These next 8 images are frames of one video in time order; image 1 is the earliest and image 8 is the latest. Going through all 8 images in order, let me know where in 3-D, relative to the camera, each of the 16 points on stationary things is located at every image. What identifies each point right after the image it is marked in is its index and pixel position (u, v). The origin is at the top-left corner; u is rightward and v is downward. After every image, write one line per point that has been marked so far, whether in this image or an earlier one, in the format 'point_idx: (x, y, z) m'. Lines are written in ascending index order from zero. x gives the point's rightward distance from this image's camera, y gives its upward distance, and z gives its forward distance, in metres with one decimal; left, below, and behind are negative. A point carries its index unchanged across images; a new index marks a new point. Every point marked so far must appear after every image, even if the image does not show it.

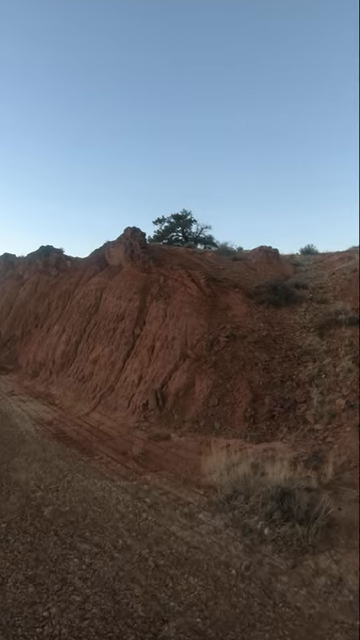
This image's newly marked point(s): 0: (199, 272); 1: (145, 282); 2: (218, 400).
0: (+0.6, +1.4, +14.8) m
1: (-1.1, +1.2, +15.4) m
2: (+0.7, -1.6, +9.9) m
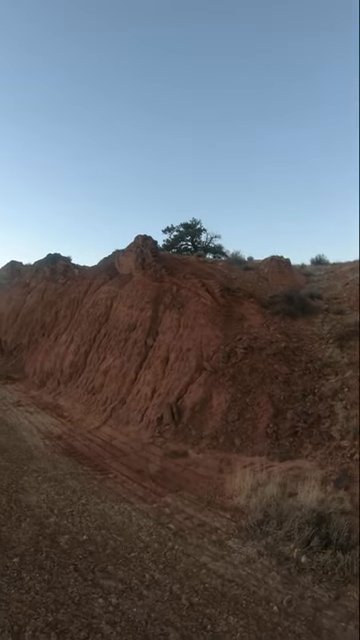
0: (+0.9, +1.1, +14.4) m
1: (-0.7, +0.9, +15.0) m
2: (+1.1, -1.8, +9.4) m
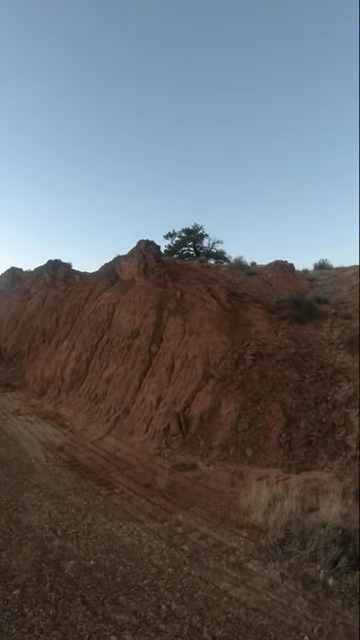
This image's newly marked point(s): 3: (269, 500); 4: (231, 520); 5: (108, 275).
0: (+1.1, +0.9, +14.0) m
1: (-0.6, +0.7, +14.6) m
2: (+1.2, -1.9, +9.0) m
3: (+1.1, -2.1, +5.9) m
4: (+0.6, -2.4, +6.1) m
5: (-2.7, +1.7, +19.5) m
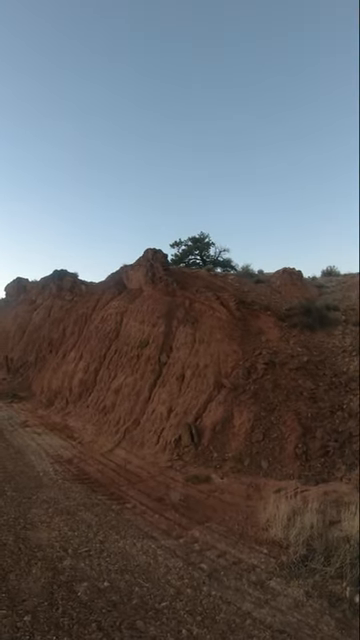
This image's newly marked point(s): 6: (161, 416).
0: (+1.3, +0.7, +13.8) m
1: (-0.3, +0.4, +14.5) m
2: (+1.4, -2.0, +8.8) m
3: (+1.2, -2.2, +5.7) m
4: (+0.8, -2.5, +5.8) m
5: (-2.4, +1.3, +19.3) m
6: (-0.4, -2.1, +11.1) m
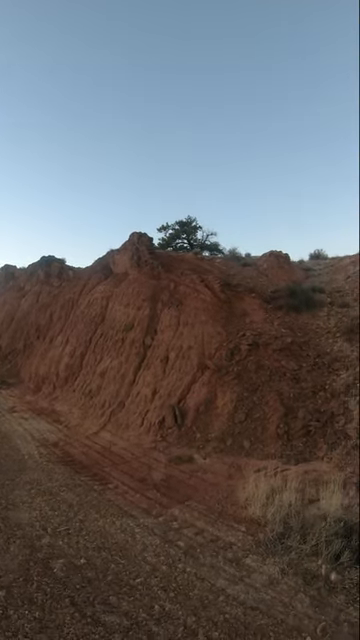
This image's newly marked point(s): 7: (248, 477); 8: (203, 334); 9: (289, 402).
0: (+0.9, +1.2, +13.8) m
1: (-0.7, +0.9, +14.4) m
2: (+1.1, -1.7, +8.8) m
3: (+1.0, -2.0, +5.7) m
4: (+0.6, -2.2, +5.9) m
5: (-2.9, +1.9, +19.2) m
6: (-0.7, -1.7, +11.1) m
7: (+0.9, -2.1, +6.9) m
8: (+0.5, -0.3, +11.4) m
9: (+1.8, -1.4, +8.4) m
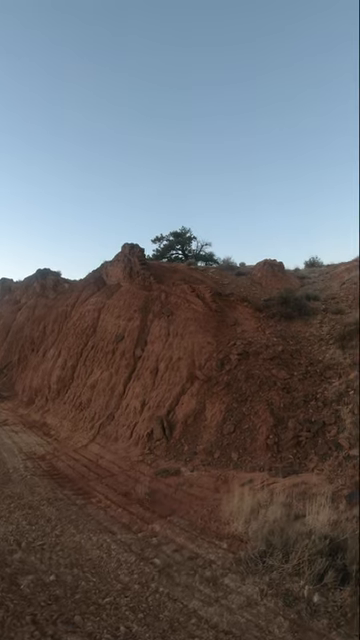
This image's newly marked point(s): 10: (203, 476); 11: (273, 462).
0: (+0.6, +0.9, +13.6) m
1: (-1.0, +0.6, +14.2) m
2: (+0.9, -1.8, +8.6) m
3: (+0.8, -2.0, +5.5) m
4: (+0.3, -2.3, +5.6) m
5: (-3.2, +1.5, +19.1) m
6: (-1.0, -1.9, +10.8) m
7: (+0.7, -2.2, +6.7) m
8: (+0.3, -0.5, +11.2) m
9: (+1.6, -1.5, +8.2) m
10: (+0.3, -2.3, +7.4) m
11: (+1.4, -2.1, +7.5) m
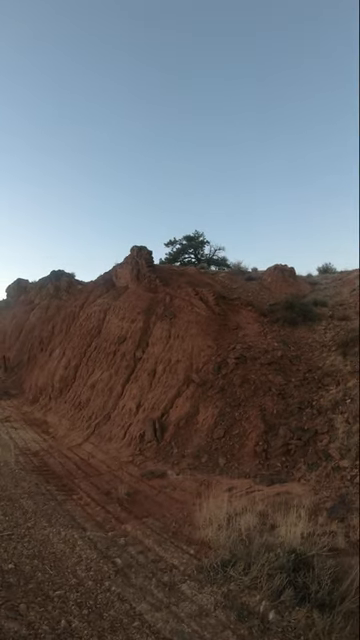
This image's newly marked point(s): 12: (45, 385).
0: (+0.7, +0.8, +13.5) m
1: (-0.9, +0.5, +14.2) m
2: (+0.7, -1.9, +8.4) m
3: (+0.5, -2.1, +5.4) m
4: (0.0, -2.3, +5.5) m
5: (-2.9, +1.4, +19.1) m
6: (-1.0, -2.0, +10.8) m
7: (+0.5, -2.3, +6.5) m
8: (+0.2, -0.6, +11.1) m
9: (+1.4, -1.6, +8.1) m
10: (+0.1, -2.3, +7.3) m
11: (+1.1, -2.1, +7.3) m
12: (-4.6, -2.3, +17.2) m
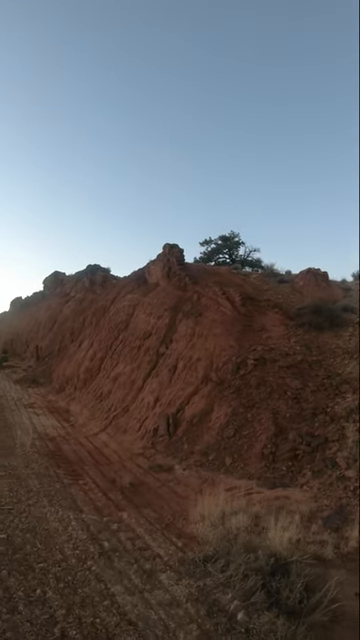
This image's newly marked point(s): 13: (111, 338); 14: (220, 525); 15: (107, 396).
0: (+1.4, +0.8, +13.5) m
1: (-0.1, +0.6, +14.3) m
2: (+0.9, -1.9, +8.5) m
3: (+0.4, -2.1, +5.4) m
4: (0.0, -2.3, +5.6) m
5: (-1.7, +1.6, +19.4) m
6: (-0.7, -1.9, +10.9) m
7: (+0.5, -2.3, +6.6) m
8: (+0.7, -0.6, +11.2) m
9: (+1.6, -1.6, +8.1) m
10: (+0.2, -2.3, +7.4) m
11: (+1.2, -2.2, +7.4) m
12: (-3.7, -2.0, +17.6) m
13: (-2.2, -0.6, +16.2) m
14: (+0.4, -2.0, +5.1) m
15: (-1.9, -2.0, +13.1) m
